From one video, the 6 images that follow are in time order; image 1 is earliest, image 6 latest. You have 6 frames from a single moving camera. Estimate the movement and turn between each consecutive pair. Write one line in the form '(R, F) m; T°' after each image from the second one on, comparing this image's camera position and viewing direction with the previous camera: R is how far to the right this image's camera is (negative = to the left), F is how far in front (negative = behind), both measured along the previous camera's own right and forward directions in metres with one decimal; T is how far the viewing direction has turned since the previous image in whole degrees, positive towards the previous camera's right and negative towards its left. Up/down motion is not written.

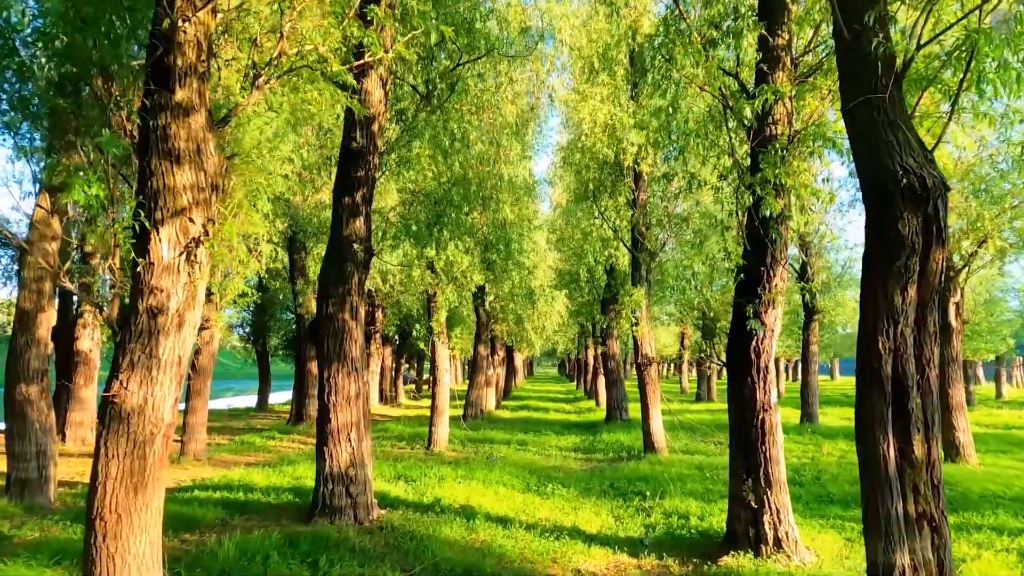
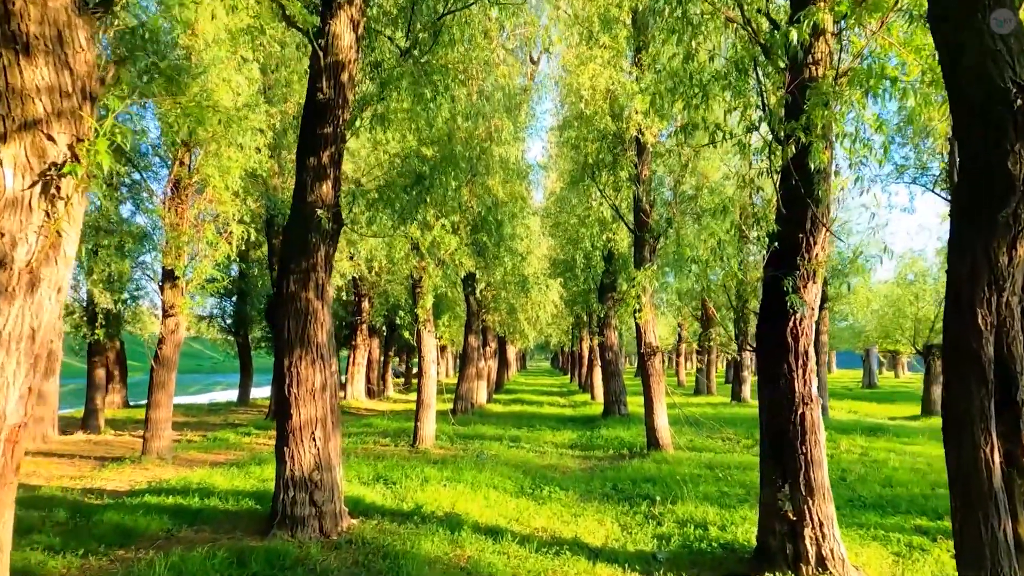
(0.0, +1.2) m; +1°
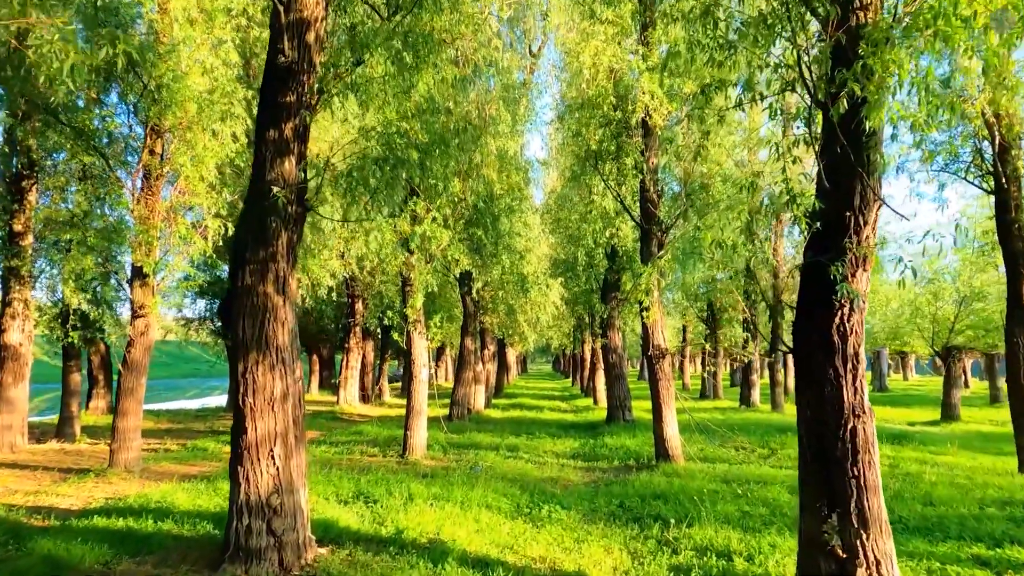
(+0.1, +1.0) m; 0°
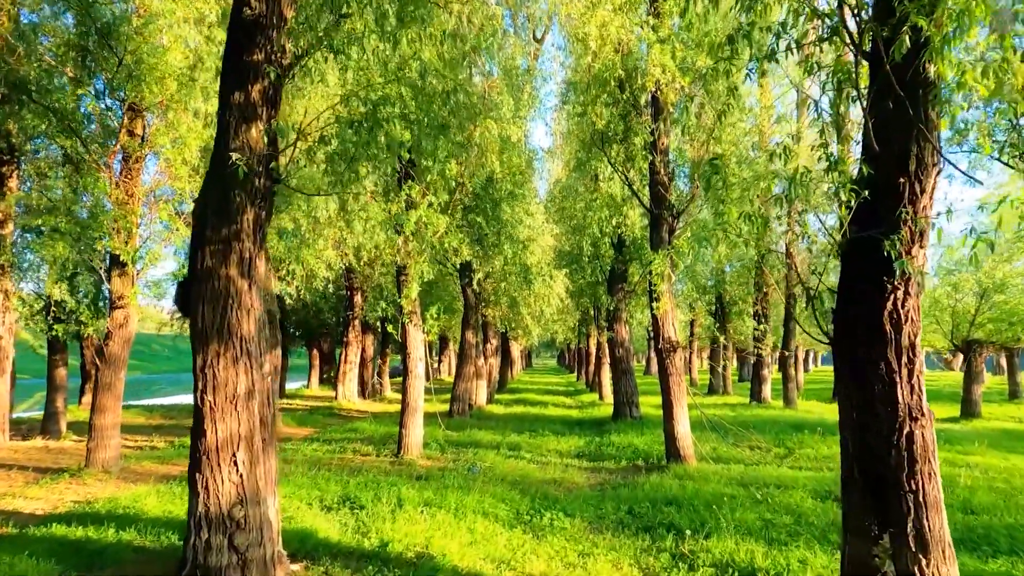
(+0.1, +0.8) m; 0°
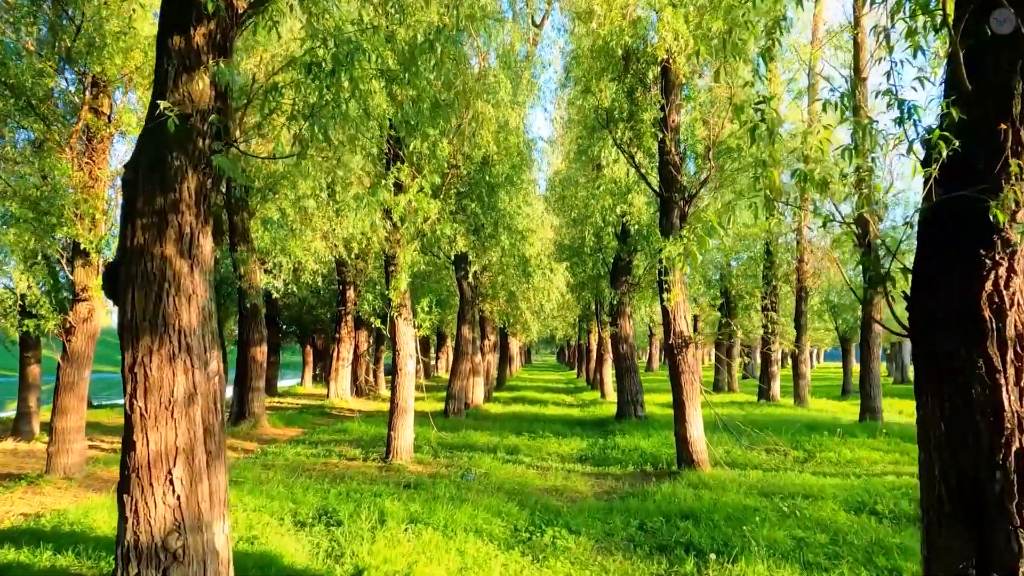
(0.0, +1.0) m; 0°
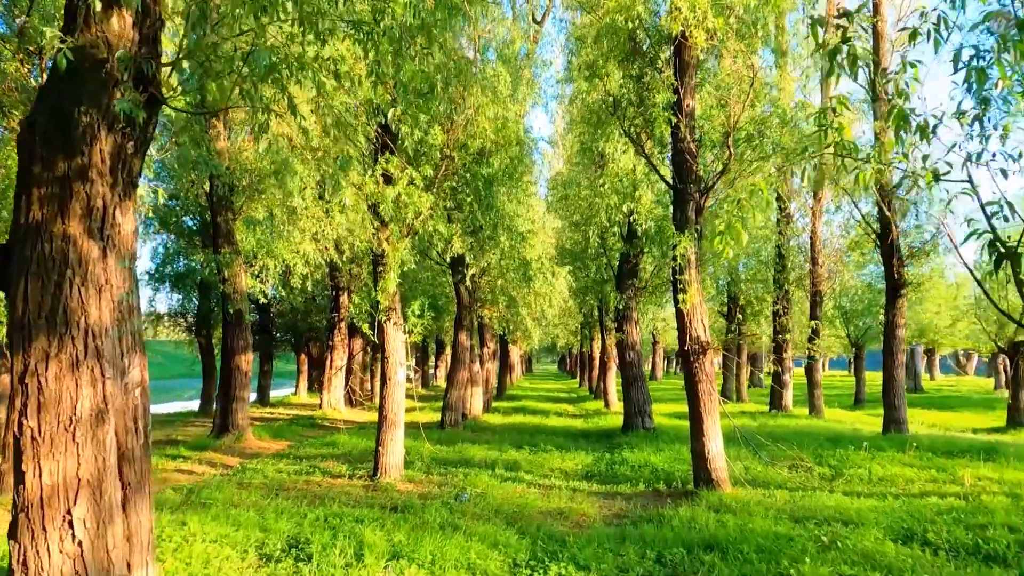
(0.0, +1.0) m; 0°
